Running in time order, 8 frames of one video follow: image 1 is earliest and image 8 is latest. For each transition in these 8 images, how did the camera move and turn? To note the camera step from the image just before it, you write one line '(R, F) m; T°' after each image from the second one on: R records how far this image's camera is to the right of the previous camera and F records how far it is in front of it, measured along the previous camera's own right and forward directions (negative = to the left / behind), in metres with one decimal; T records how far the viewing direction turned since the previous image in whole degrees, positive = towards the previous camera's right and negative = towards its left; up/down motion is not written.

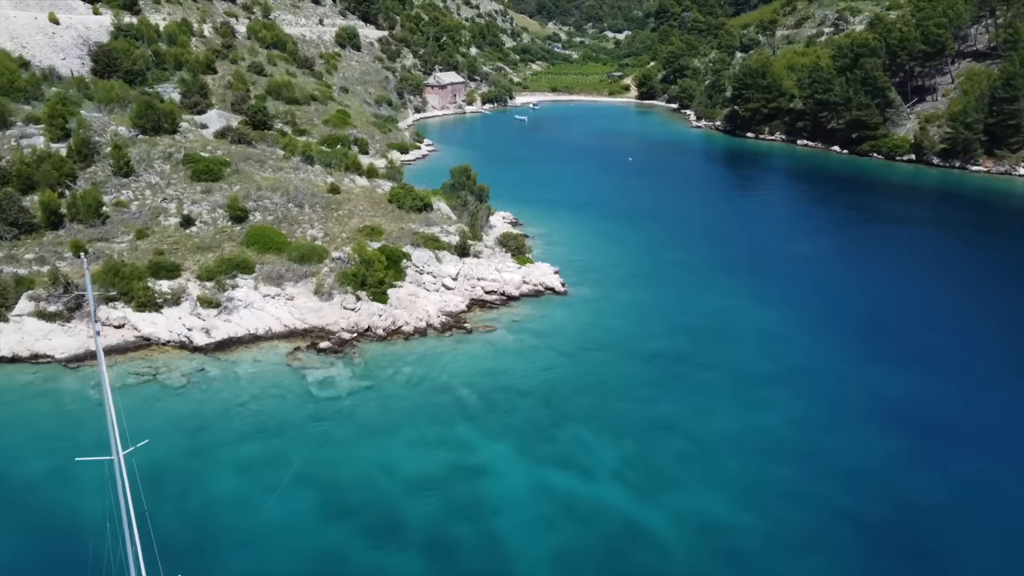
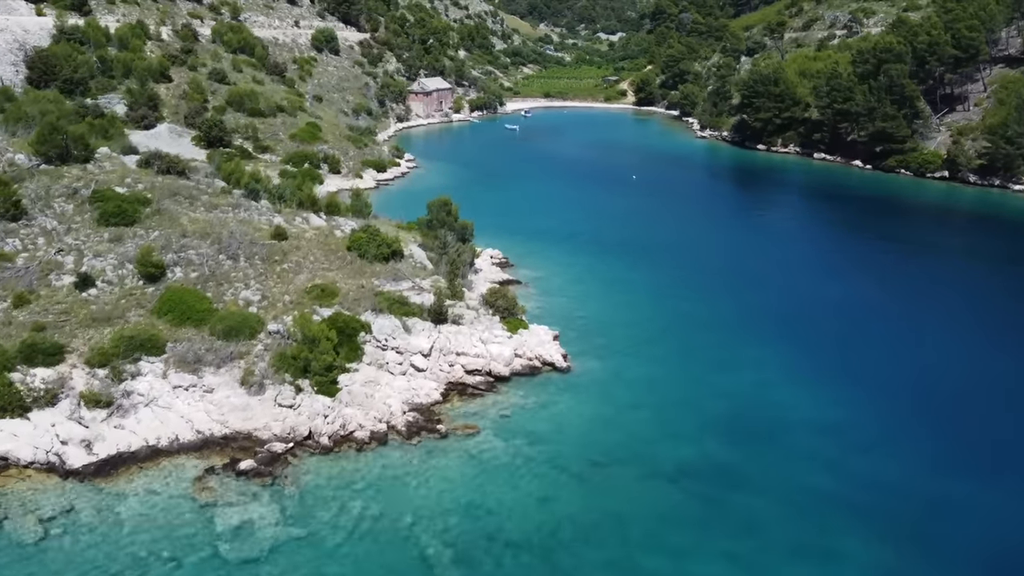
(+0.1, +8.8) m; +1°
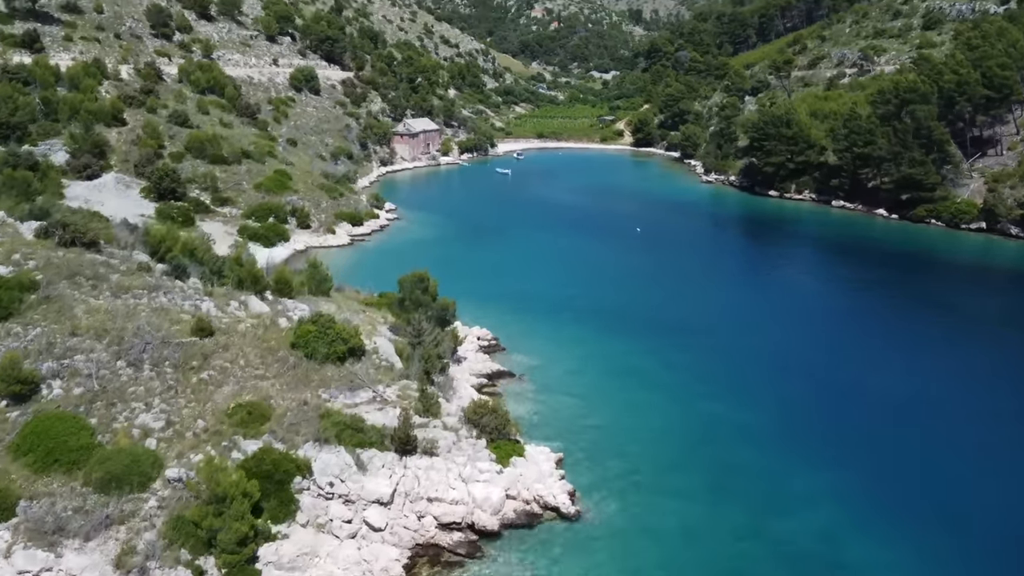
(+0.1, +8.1) m; +1°
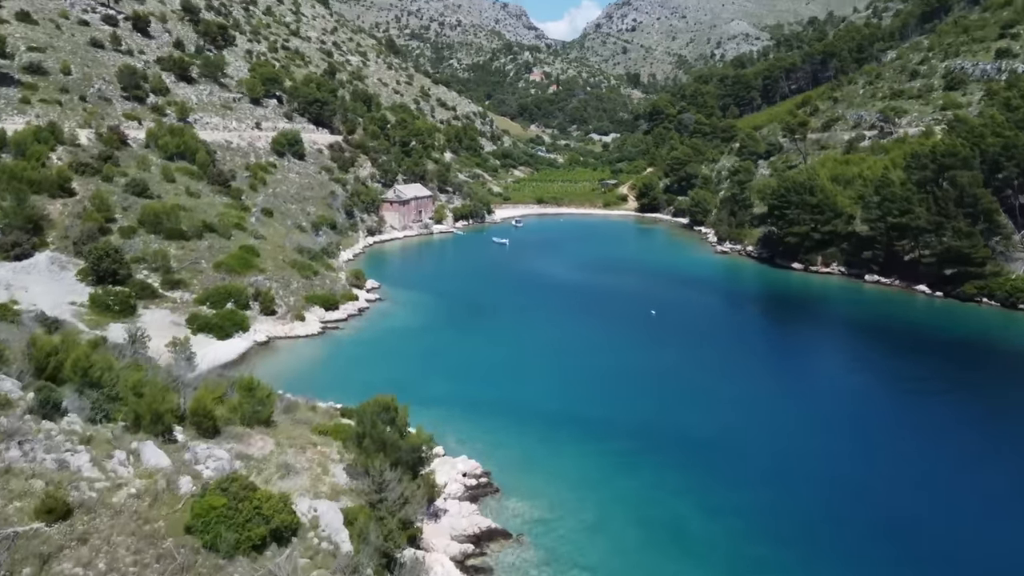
(+0.2, +8.6) m; 0°
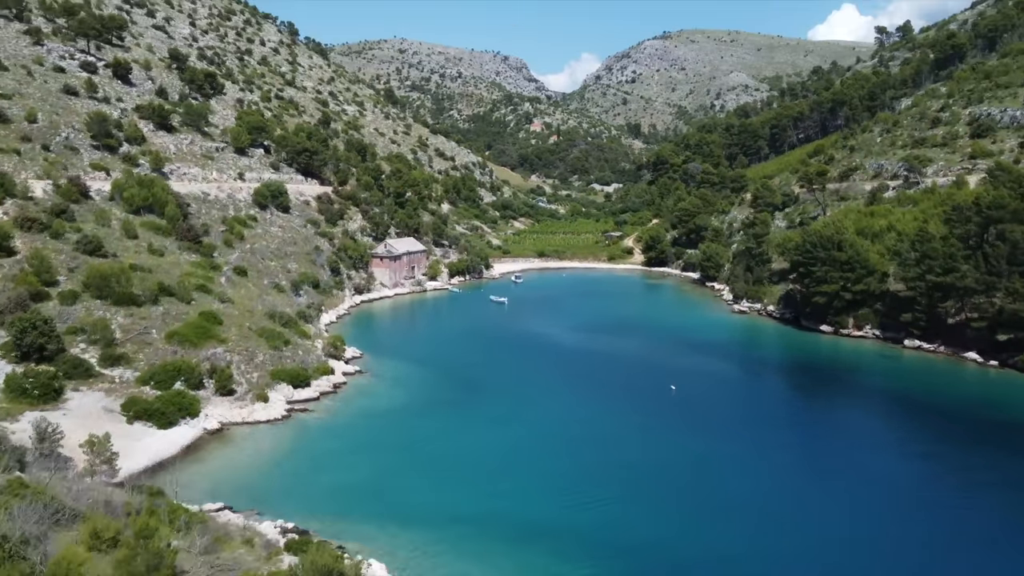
(+0.2, +7.6) m; 0°
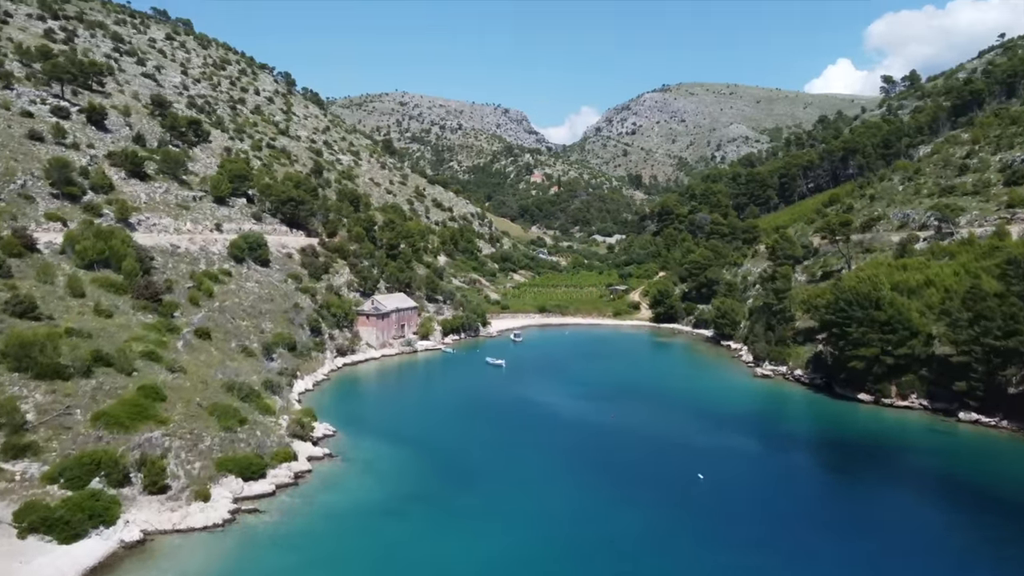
(+0.3, +8.1) m; 0°
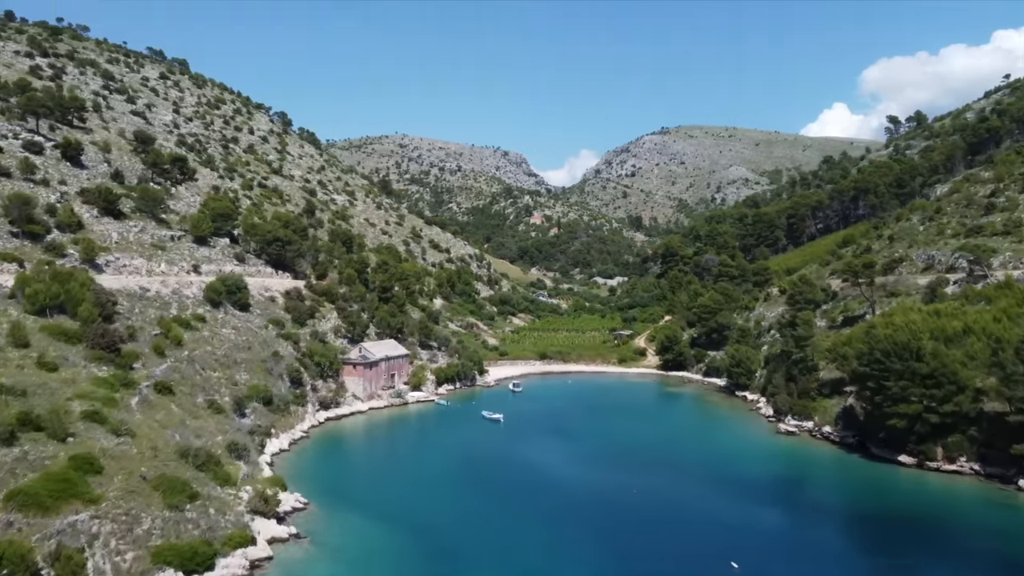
(0.0, +6.5) m; 0°
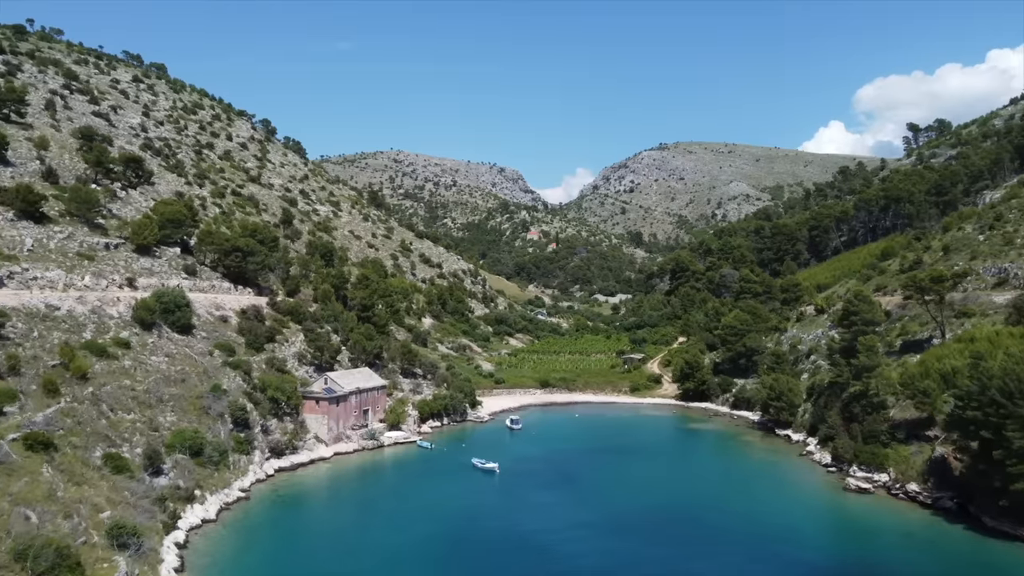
(-0.2, +14.5) m; 0°
